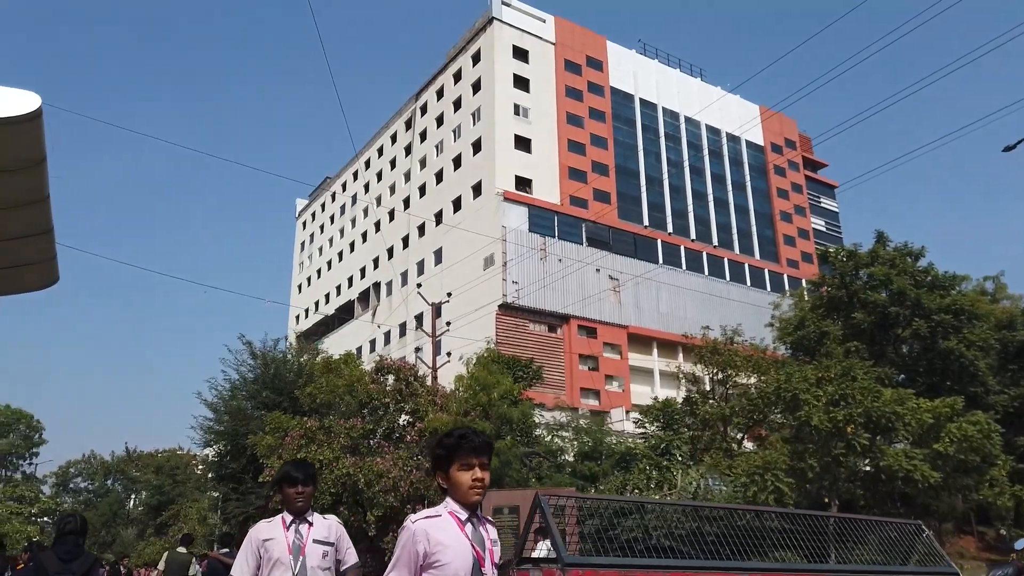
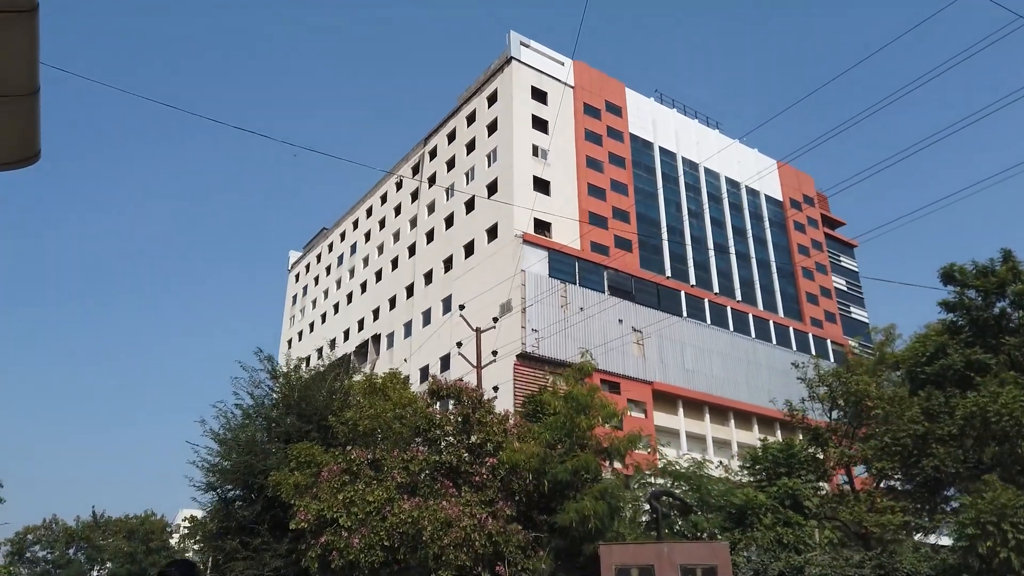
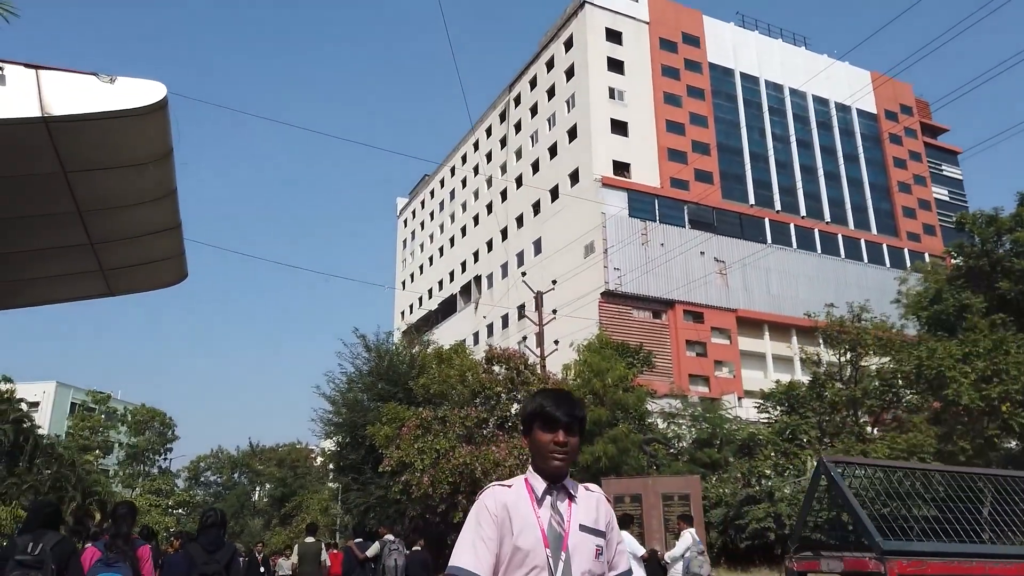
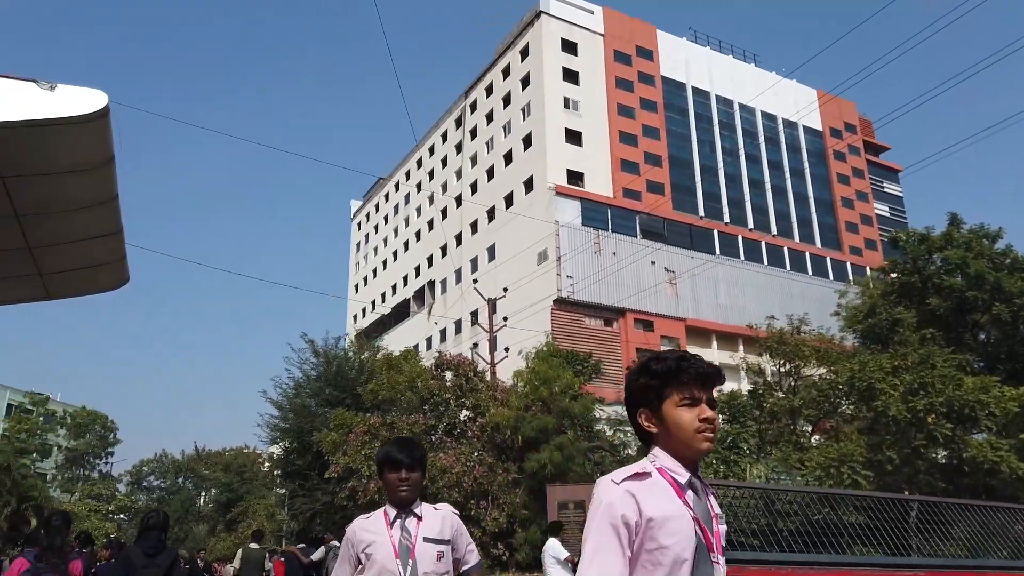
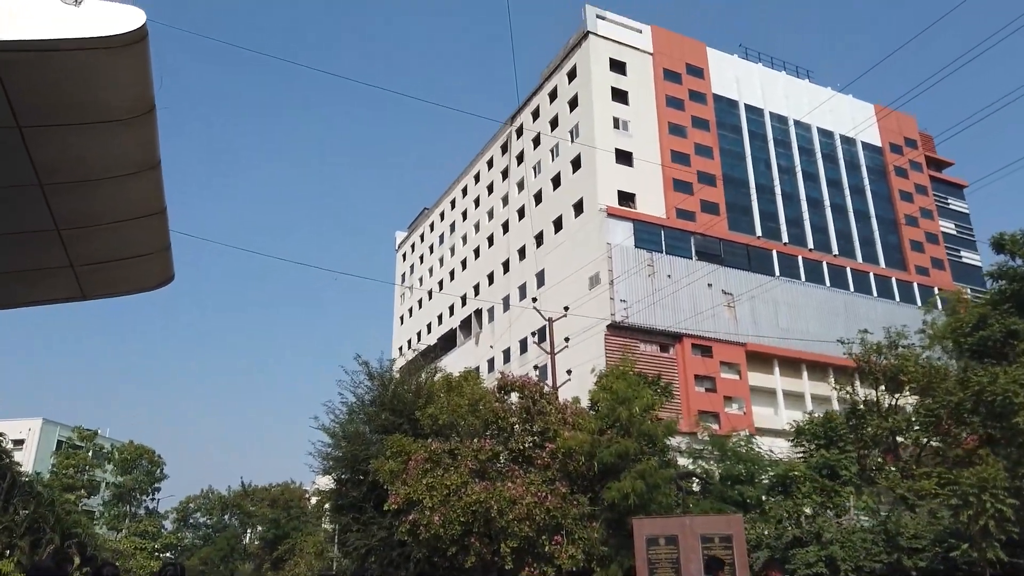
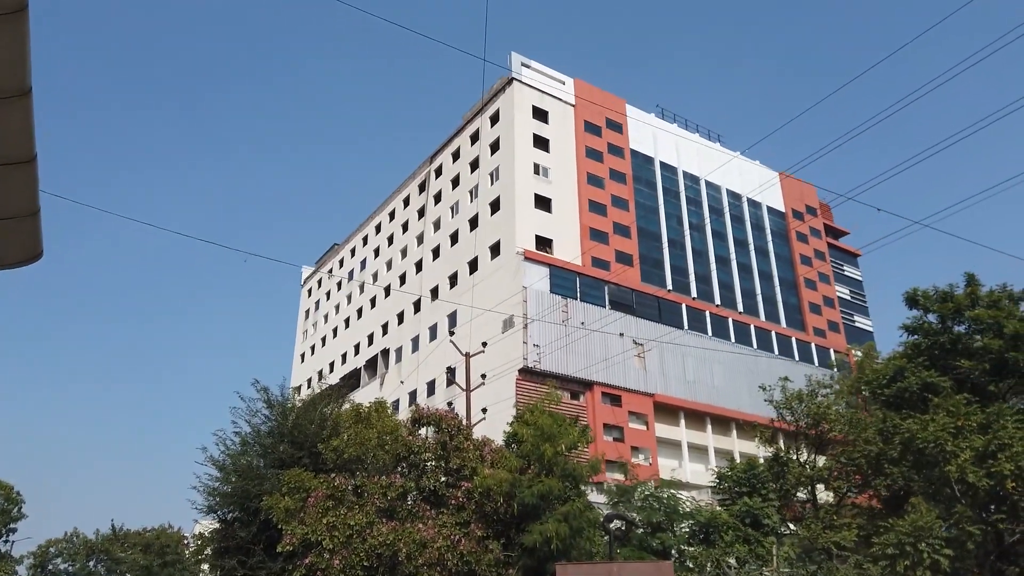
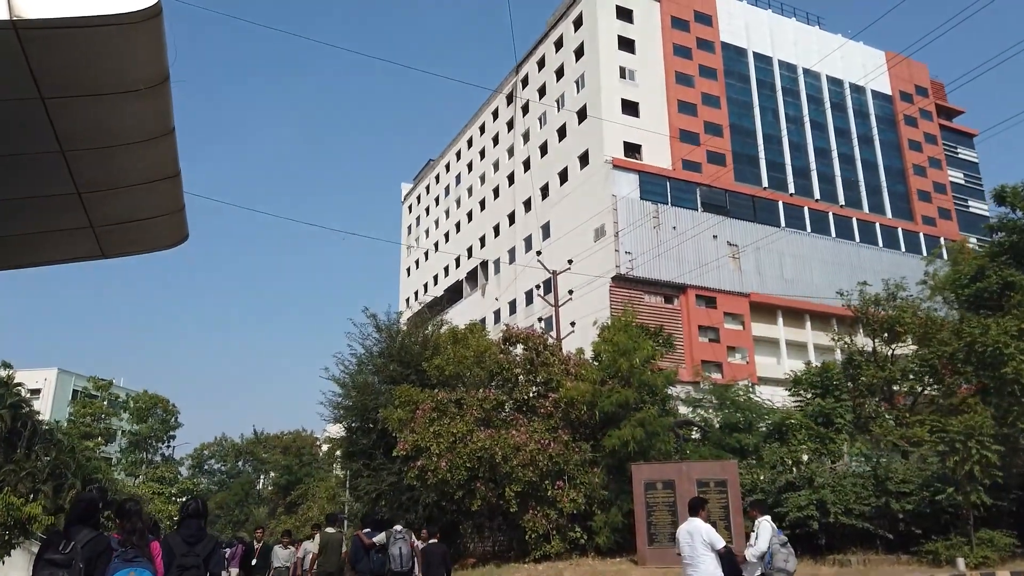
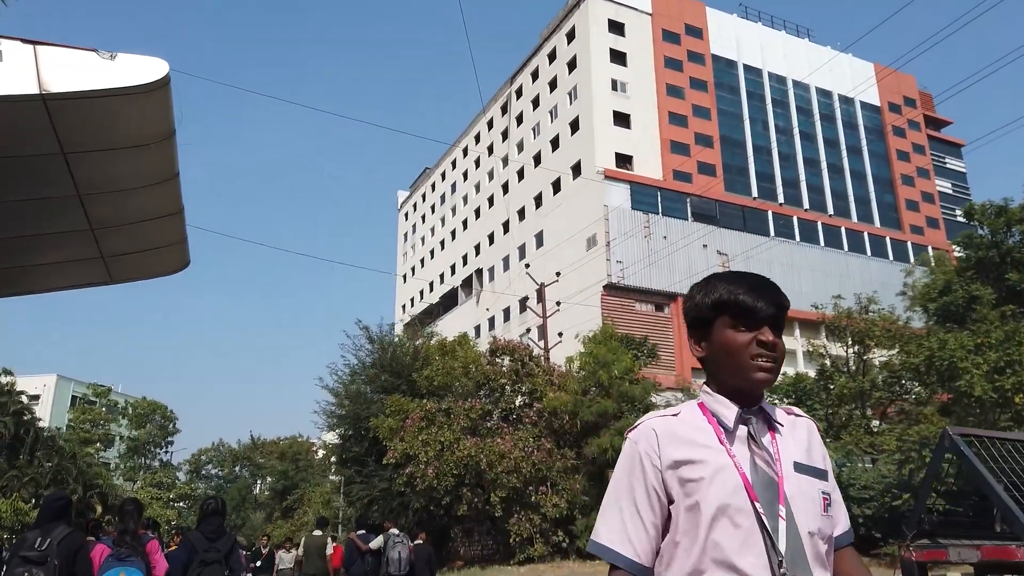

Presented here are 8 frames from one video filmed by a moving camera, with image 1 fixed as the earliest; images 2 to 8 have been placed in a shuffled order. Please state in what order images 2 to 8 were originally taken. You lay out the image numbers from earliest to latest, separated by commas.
4, 3, 8, 7, 5, 6, 2
